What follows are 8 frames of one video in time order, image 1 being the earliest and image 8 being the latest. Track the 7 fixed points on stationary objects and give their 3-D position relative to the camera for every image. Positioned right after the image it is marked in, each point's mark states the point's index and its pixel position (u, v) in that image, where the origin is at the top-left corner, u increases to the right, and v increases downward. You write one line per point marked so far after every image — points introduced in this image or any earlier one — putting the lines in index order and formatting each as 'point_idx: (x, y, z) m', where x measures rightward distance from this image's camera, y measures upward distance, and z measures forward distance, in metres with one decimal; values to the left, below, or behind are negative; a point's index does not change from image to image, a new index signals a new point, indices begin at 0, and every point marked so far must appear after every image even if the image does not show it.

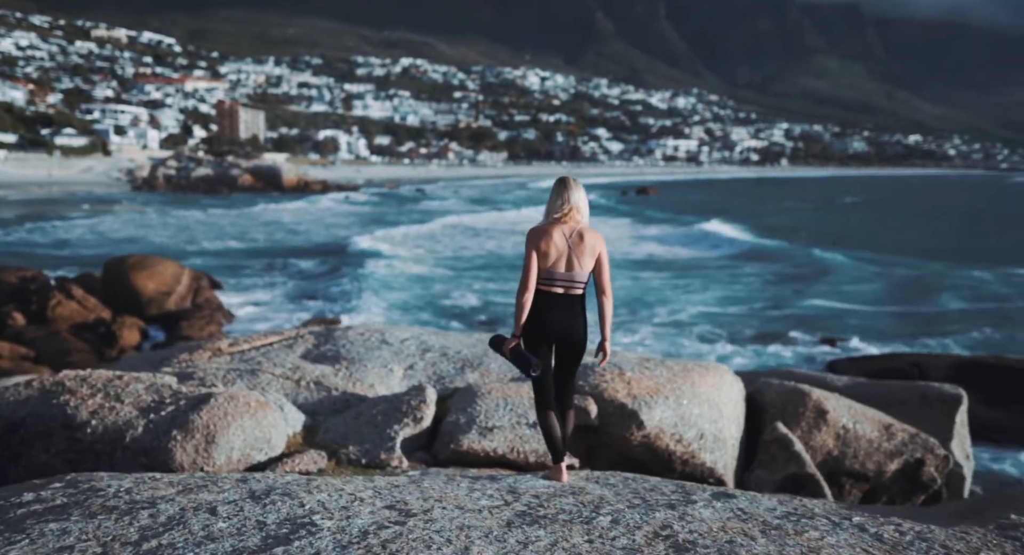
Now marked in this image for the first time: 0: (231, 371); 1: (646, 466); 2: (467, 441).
0: (-1.9, -0.6, +5.9) m
1: (+0.8, -1.2, +5.5) m
2: (-0.2, -0.9, +5.0) m
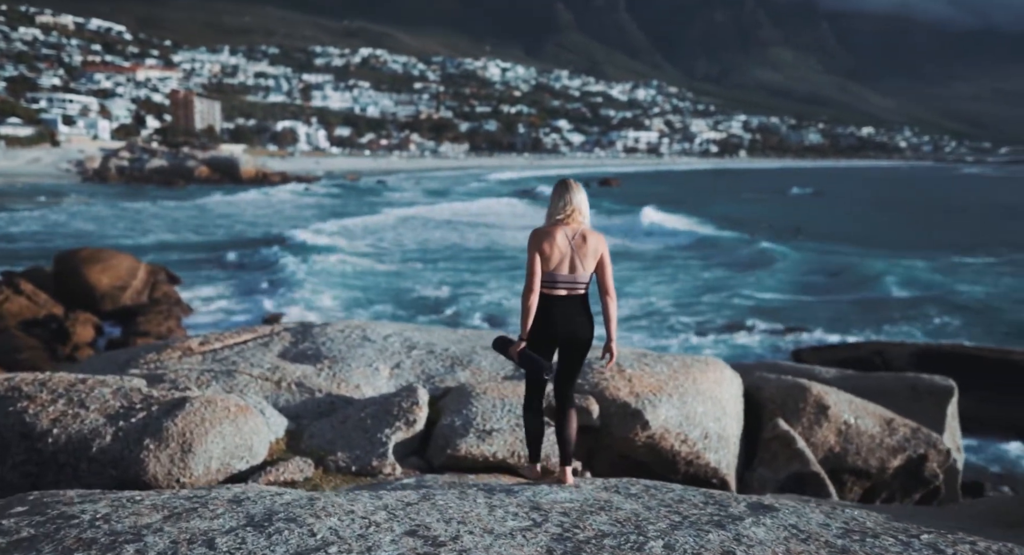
0: (-1.9, -0.6, +5.5) m
1: (+0.8, -1.1, +5.3) m
2: (-0.2, -0.9, +4.7) m
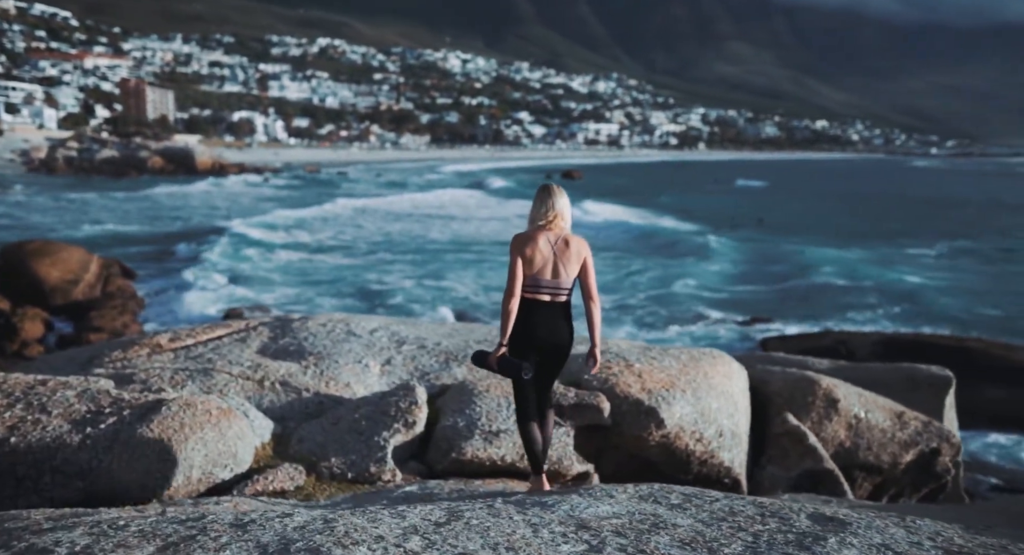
0: (-1.9, -0.5, +5.1) m
1: (+0.8, -1.1, +4.9) m
2: (-0.2, -0.8, +4.3) m
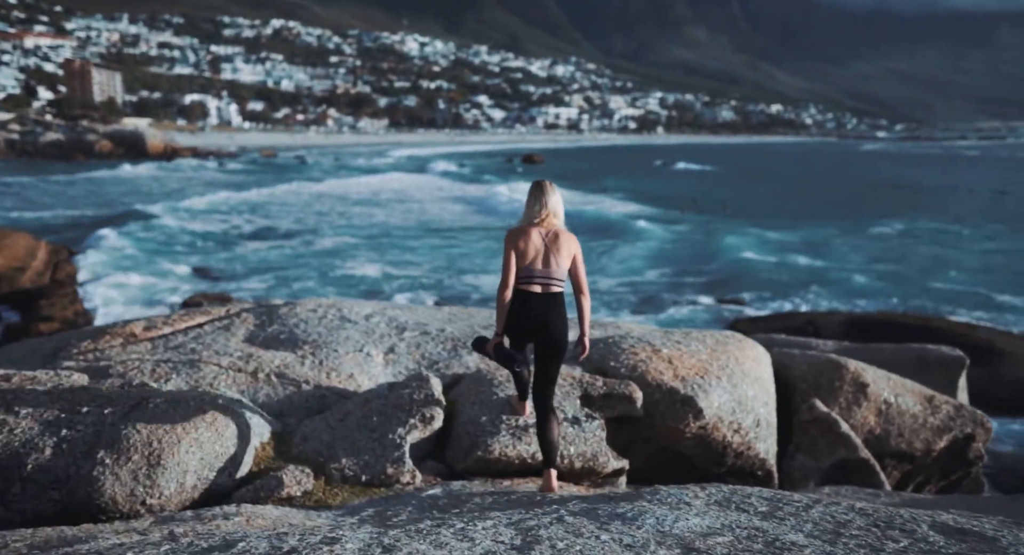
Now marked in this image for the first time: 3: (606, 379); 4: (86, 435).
0: (-1.8, -0.4, +4.6) m
1: (+0.9, -1.0, +4.6) m
2: (-0.1, -0.7, +3.9) m
3: (+0.5, -0.5, +4.4) m
4: (-1.7, -0.6, +3.6) m
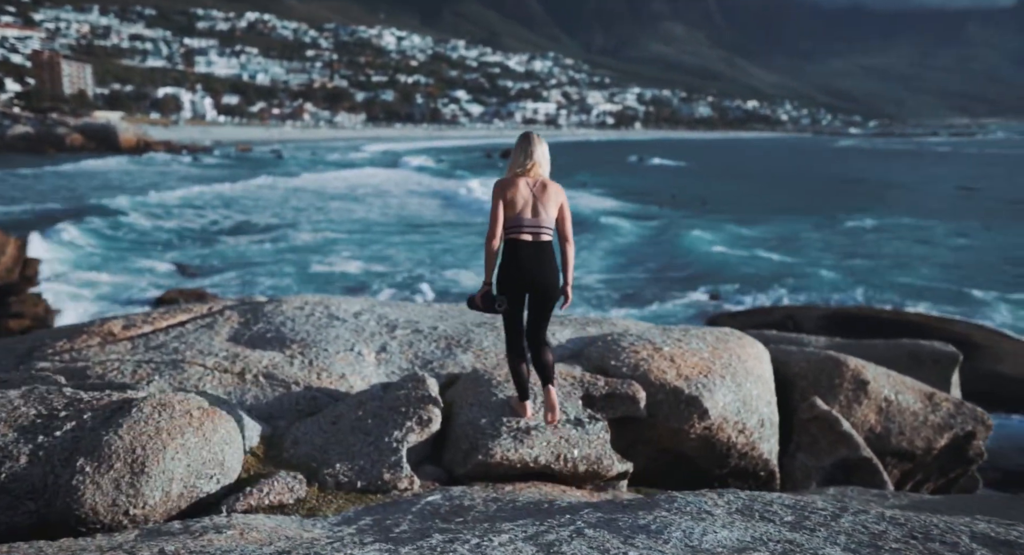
0: (-1.8, -0.4, +4.4) m
1: (+0.9, -0.9, +4.4) m
2: (-0.1, -0.7, +3.7) m
3: (+0.5, -0.5, +4.3) m
4: (-1.7, -0.6, +3.4) m
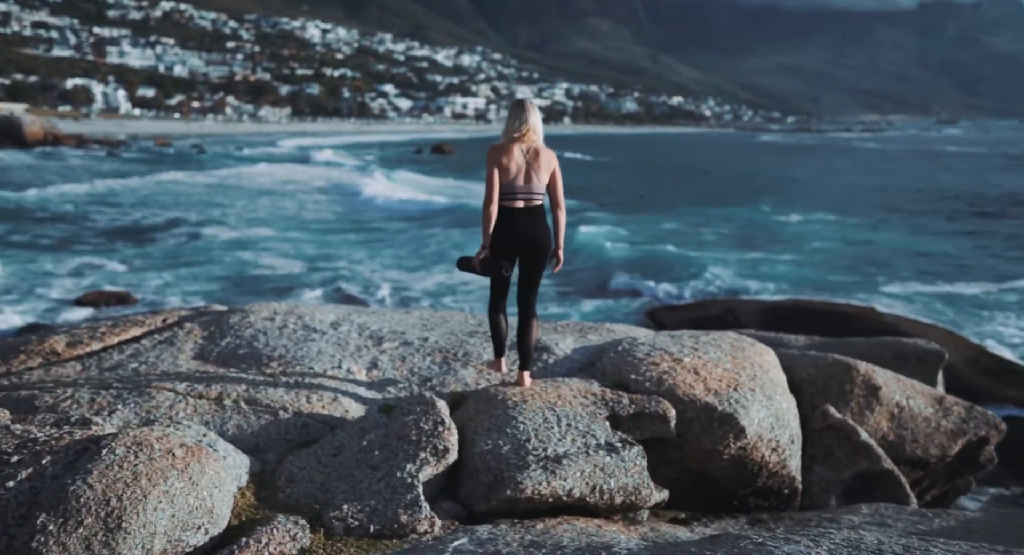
0: (-1.8, -0.5, +3.8) m
1: (+1.0, -1.0, +4.1) m
2: (+0.1, -0.8, +3.3) m
3: (+0.5, -0.5, +3.9) m
4: (-1.6, -0.7, +2.8) m
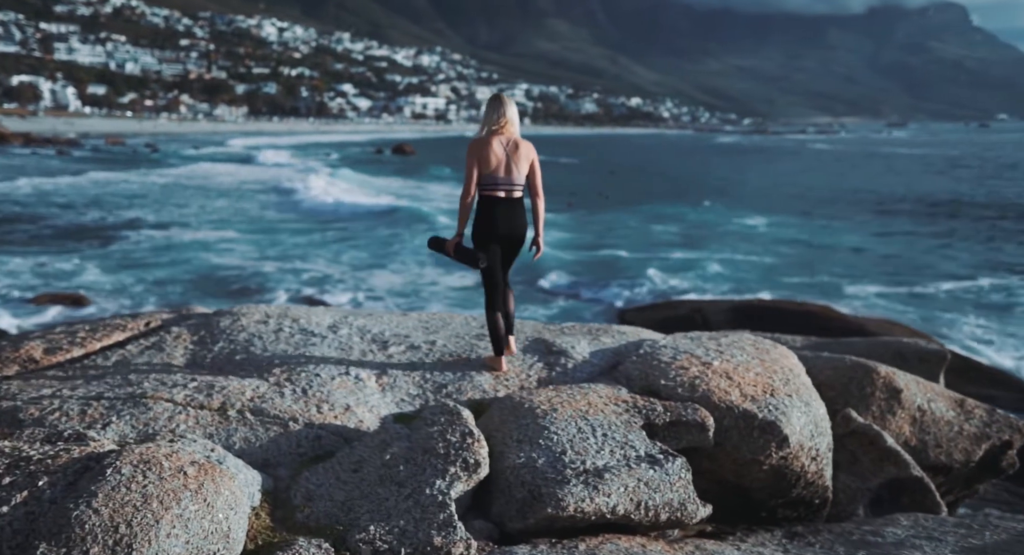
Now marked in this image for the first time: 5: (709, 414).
0: (-1.7, -0.5, +3.5) m
1: (+1.1, -1.0, +3.9) m
2: (+0.2, -0.8, +3.1) m
3: (+0.6, -0.5, +3.7) m
4: (-1.4, -0.7, +2.5) m
5: (+0.8, -0.6, +3.6) m
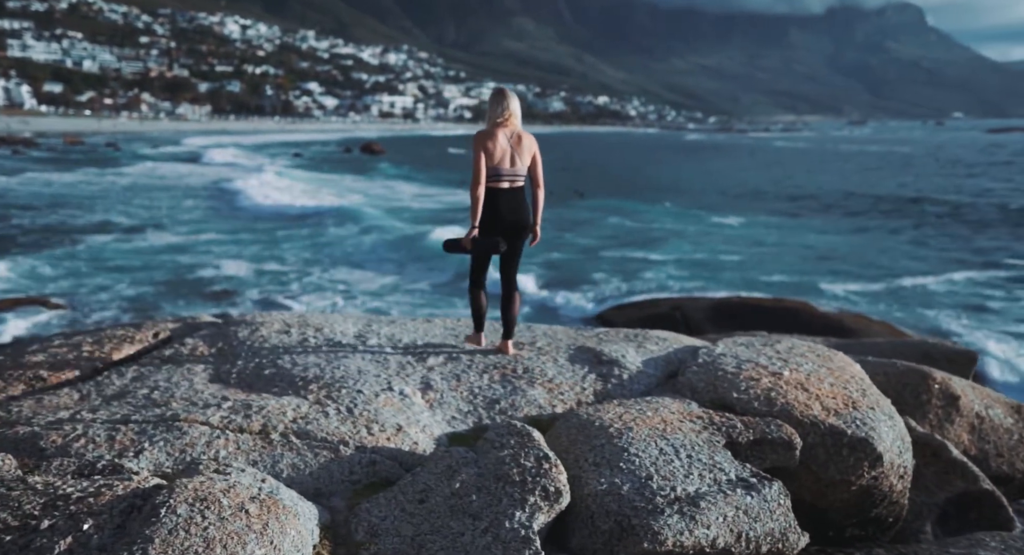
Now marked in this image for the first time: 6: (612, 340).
0: (-1.4, -0.5, +3.1) m
1: (+1.3, -1.0, +3.6) m
2: (+0.5, -0.8, +2.8) m
3: (+0.9, -0.5, +3.4) m
4: (-1.1, -0.7, +2.1) m
5: (+1.1, -0.6, +3.4) m
6: (+0.5, -0.3, +4.6) m
